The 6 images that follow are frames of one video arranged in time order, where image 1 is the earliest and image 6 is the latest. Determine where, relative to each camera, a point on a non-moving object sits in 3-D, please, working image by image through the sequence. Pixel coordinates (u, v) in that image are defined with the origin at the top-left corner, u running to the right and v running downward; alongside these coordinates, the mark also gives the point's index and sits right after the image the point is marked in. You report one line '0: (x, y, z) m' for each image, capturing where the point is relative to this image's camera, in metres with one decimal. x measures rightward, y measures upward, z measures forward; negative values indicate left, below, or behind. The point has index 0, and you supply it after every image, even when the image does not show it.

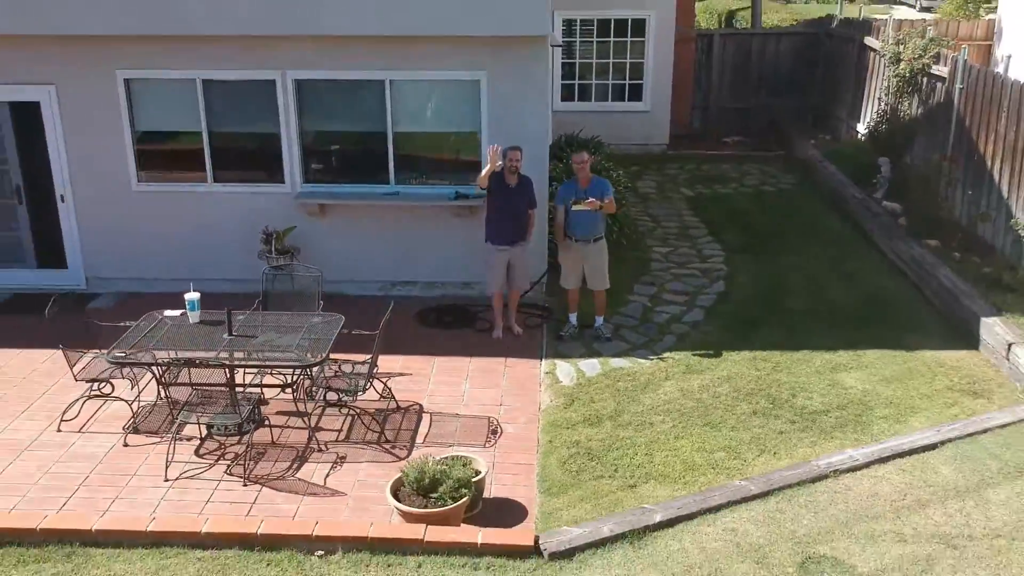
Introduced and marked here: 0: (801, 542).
0: (+1.3, -1.1, +4.5) m
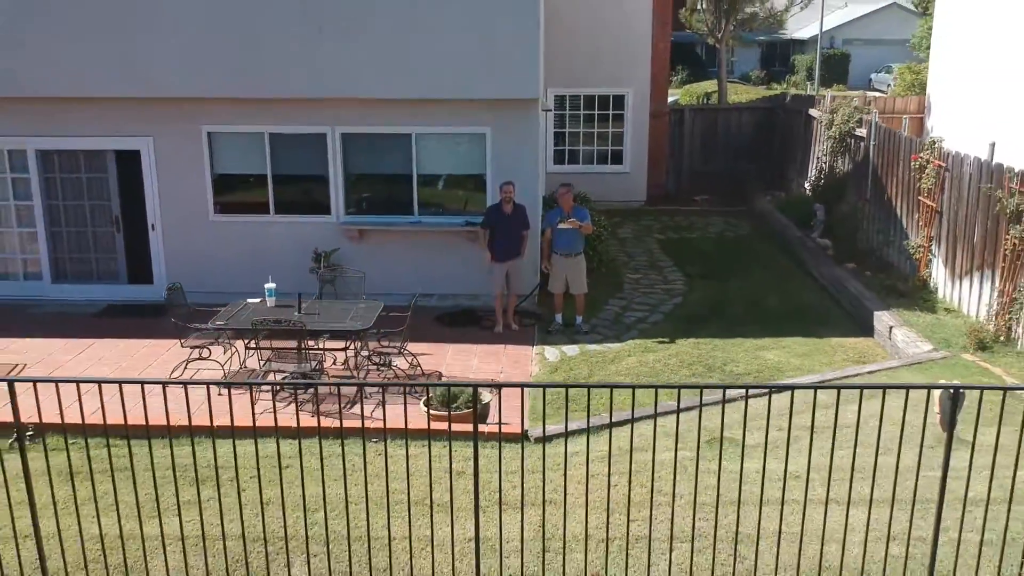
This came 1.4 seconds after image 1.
0: (+1.3, -0.9, +6.5) m
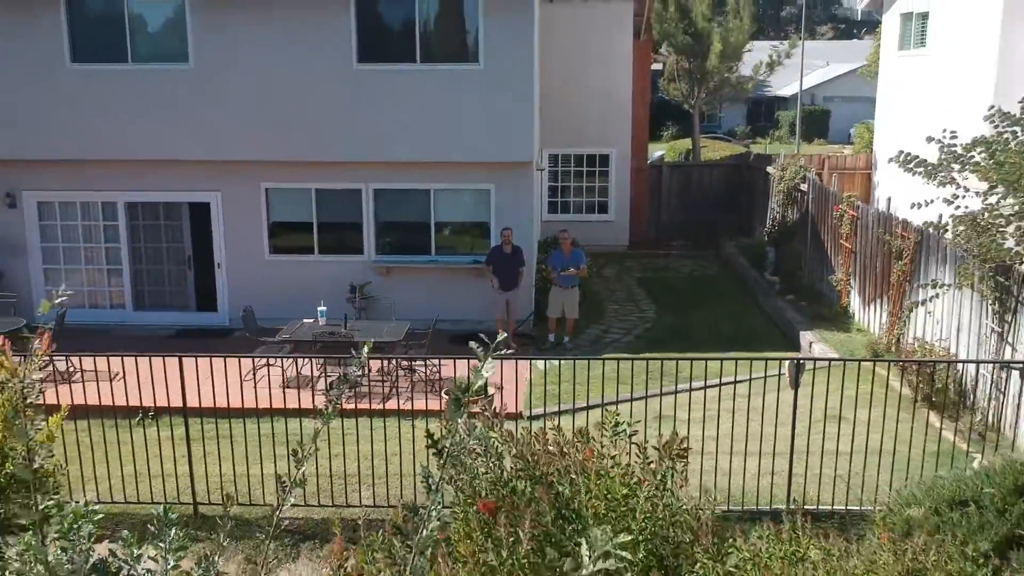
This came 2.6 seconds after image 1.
0: (+1.2, -1.0, +8.7) m
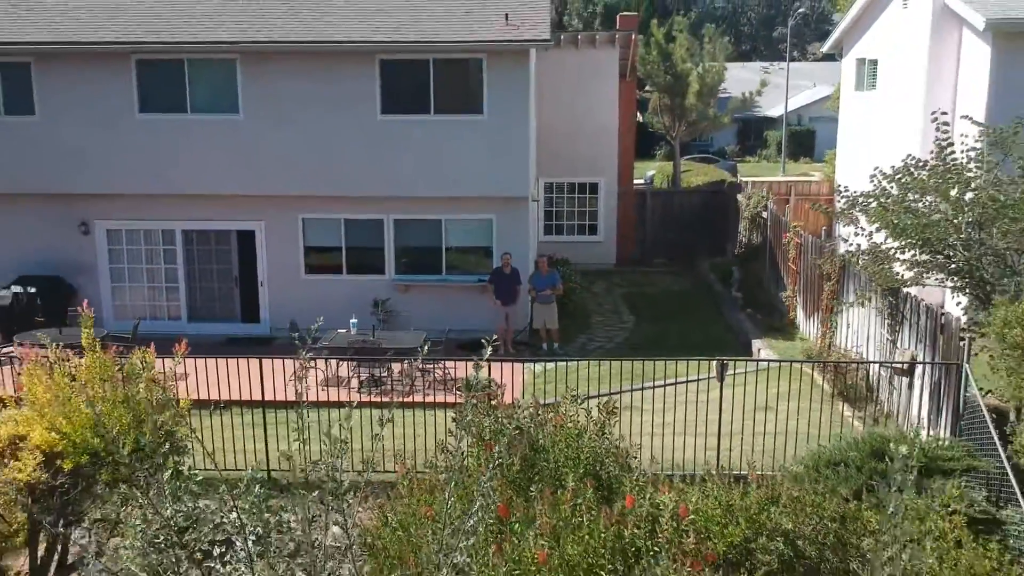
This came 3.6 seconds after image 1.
0: (+1.2, -1.2, +10.9) m
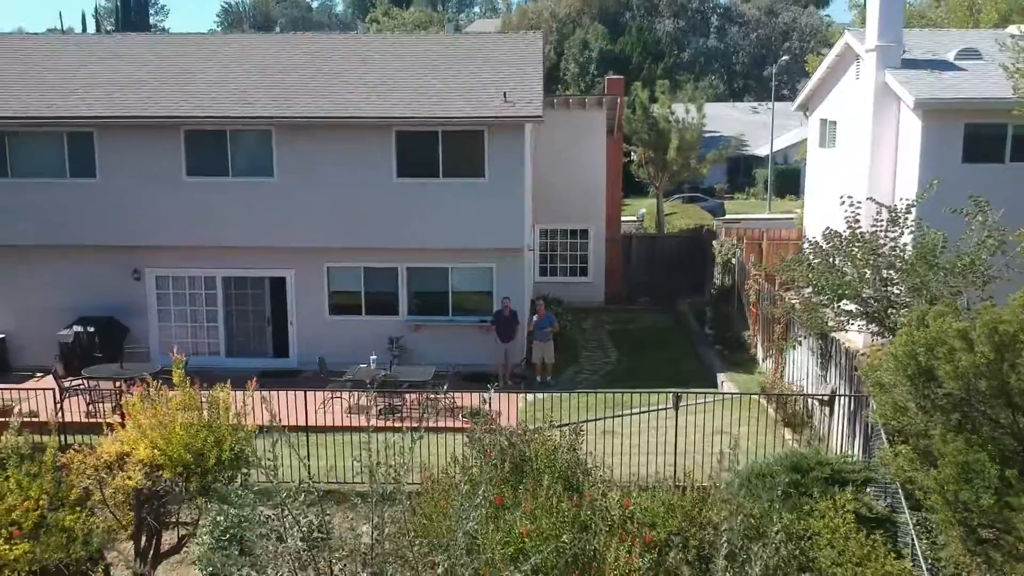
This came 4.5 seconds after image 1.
0: (+1.2, -1.8, +13.0) m
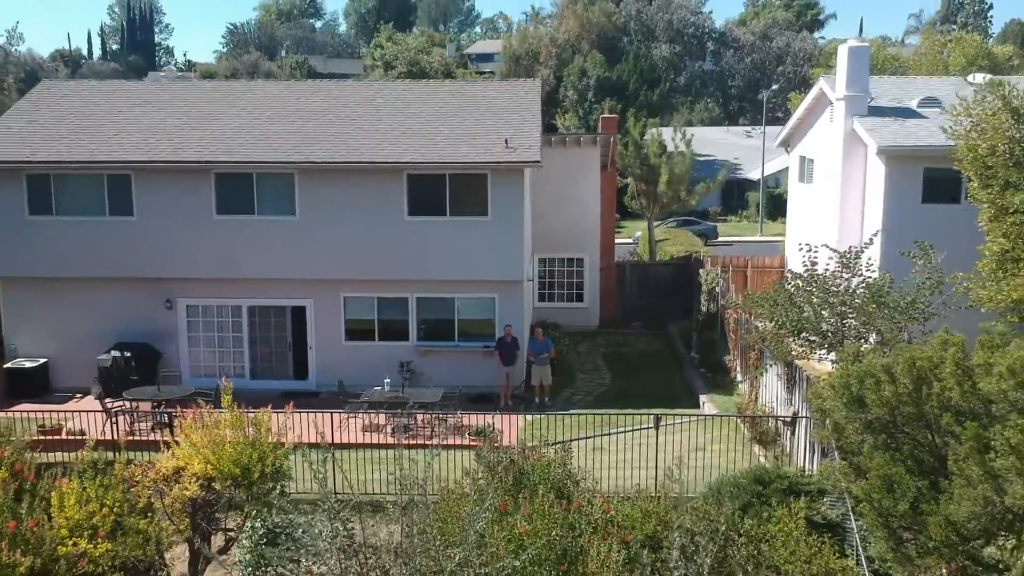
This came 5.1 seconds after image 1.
0: (+1.2, -2.2, +14.6) m
